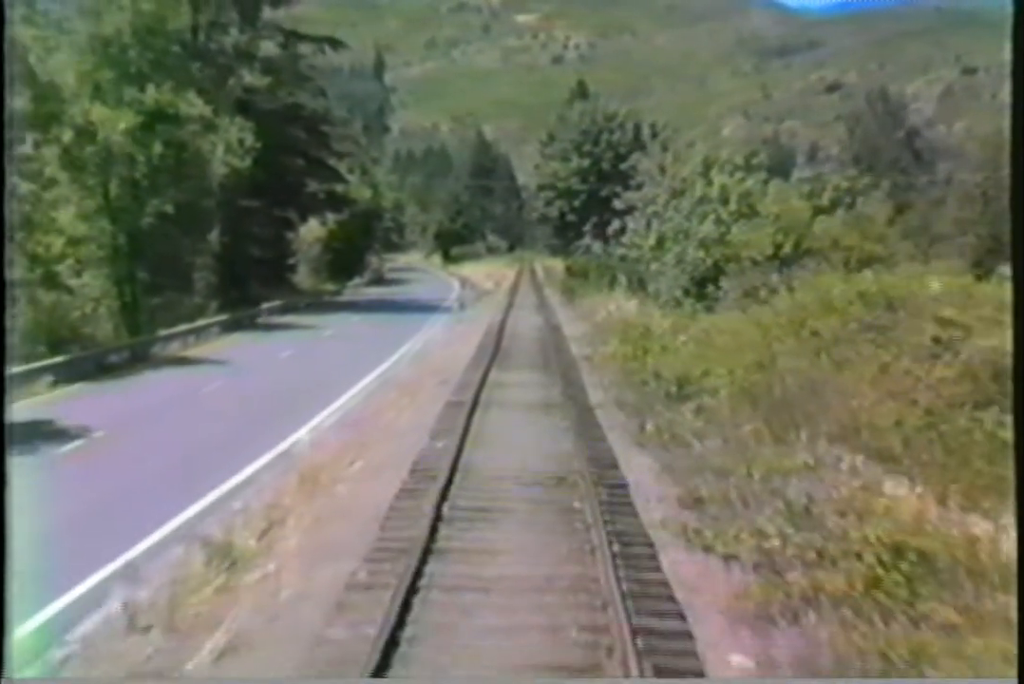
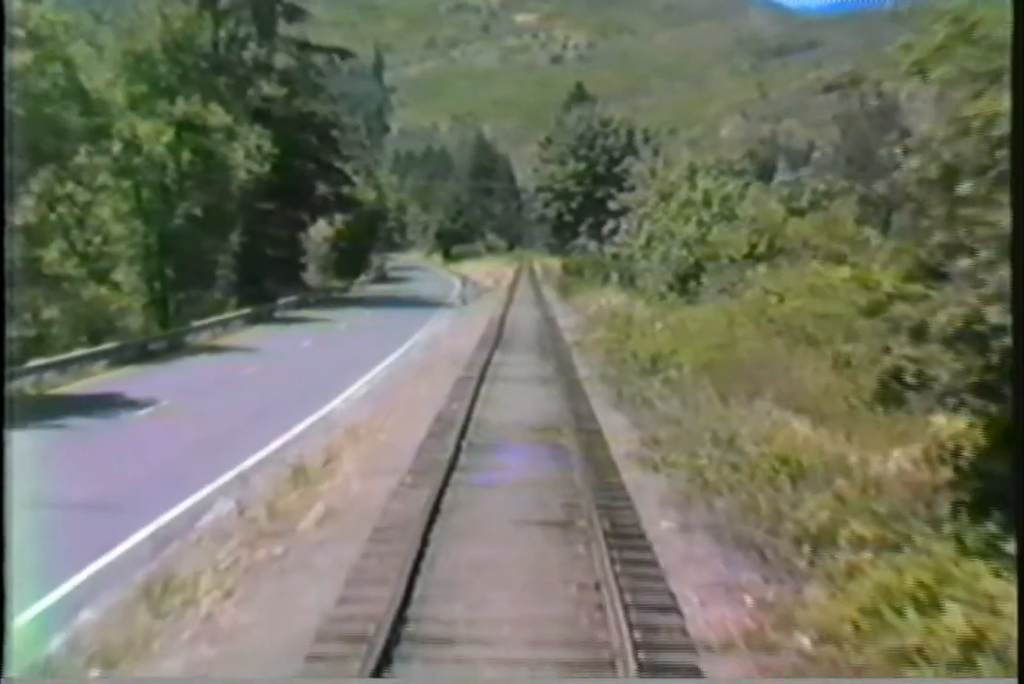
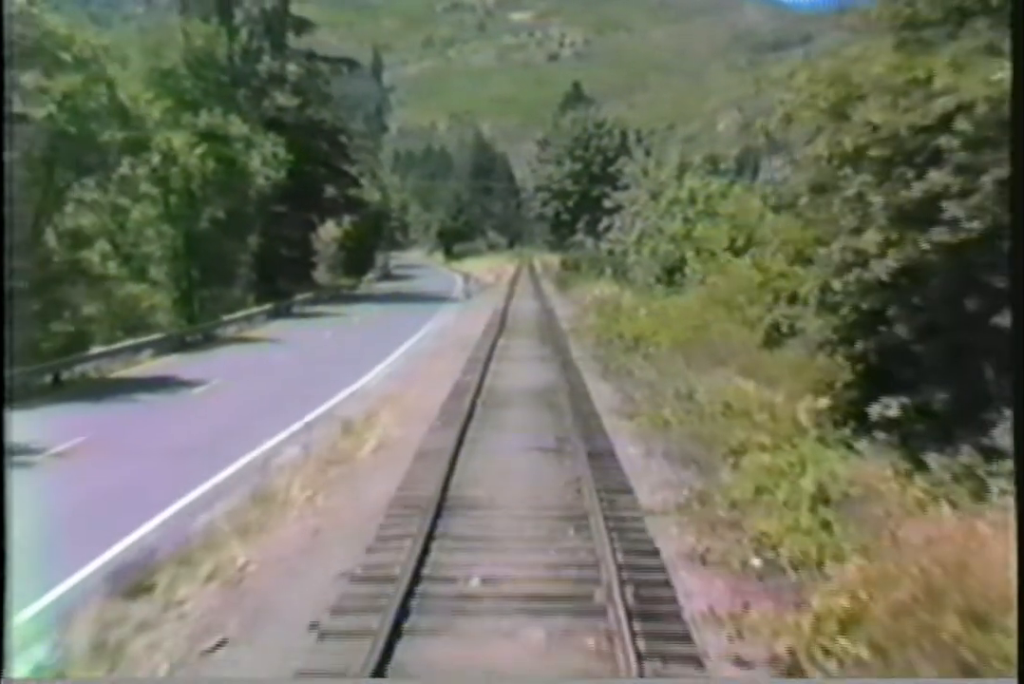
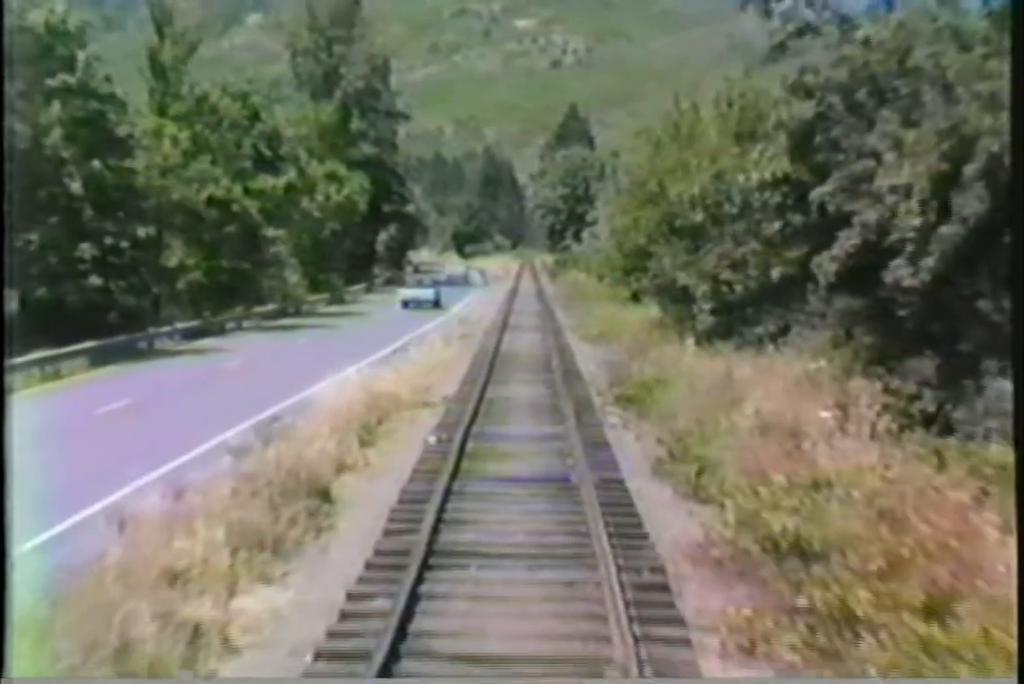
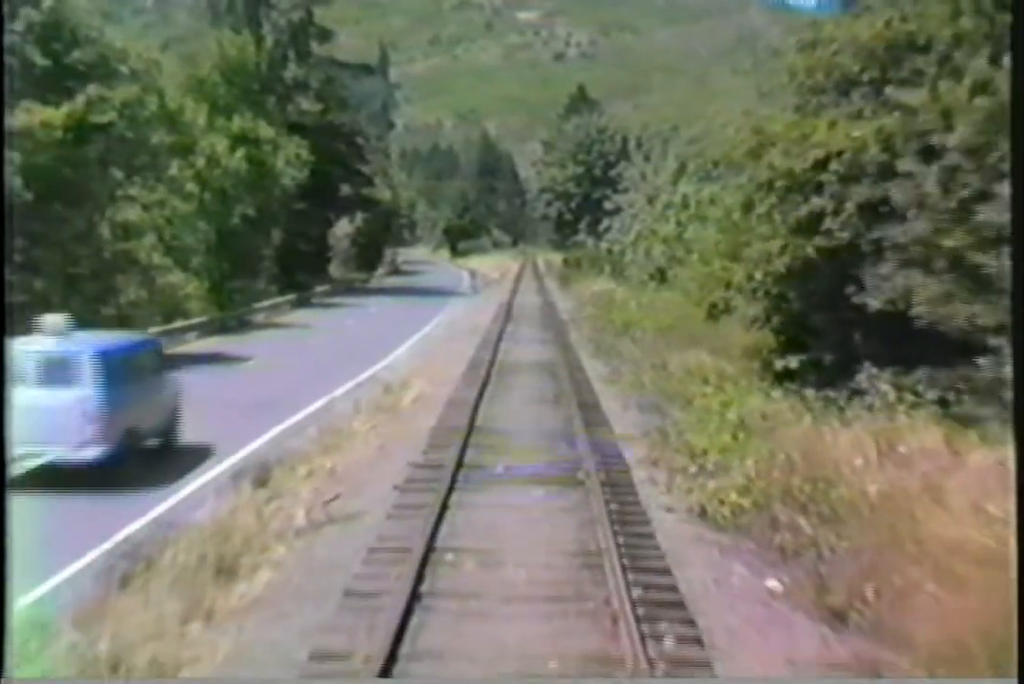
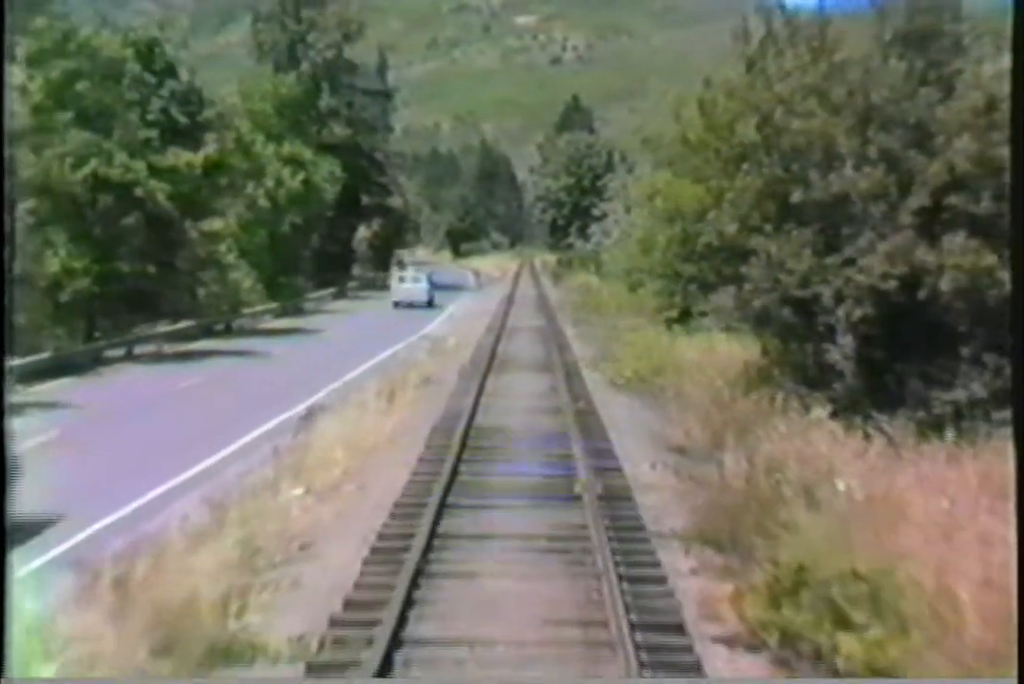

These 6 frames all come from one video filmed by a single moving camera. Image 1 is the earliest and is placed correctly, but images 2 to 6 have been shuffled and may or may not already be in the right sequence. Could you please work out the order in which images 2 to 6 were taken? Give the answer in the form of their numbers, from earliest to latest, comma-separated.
2, 3, 5, 6, 4
